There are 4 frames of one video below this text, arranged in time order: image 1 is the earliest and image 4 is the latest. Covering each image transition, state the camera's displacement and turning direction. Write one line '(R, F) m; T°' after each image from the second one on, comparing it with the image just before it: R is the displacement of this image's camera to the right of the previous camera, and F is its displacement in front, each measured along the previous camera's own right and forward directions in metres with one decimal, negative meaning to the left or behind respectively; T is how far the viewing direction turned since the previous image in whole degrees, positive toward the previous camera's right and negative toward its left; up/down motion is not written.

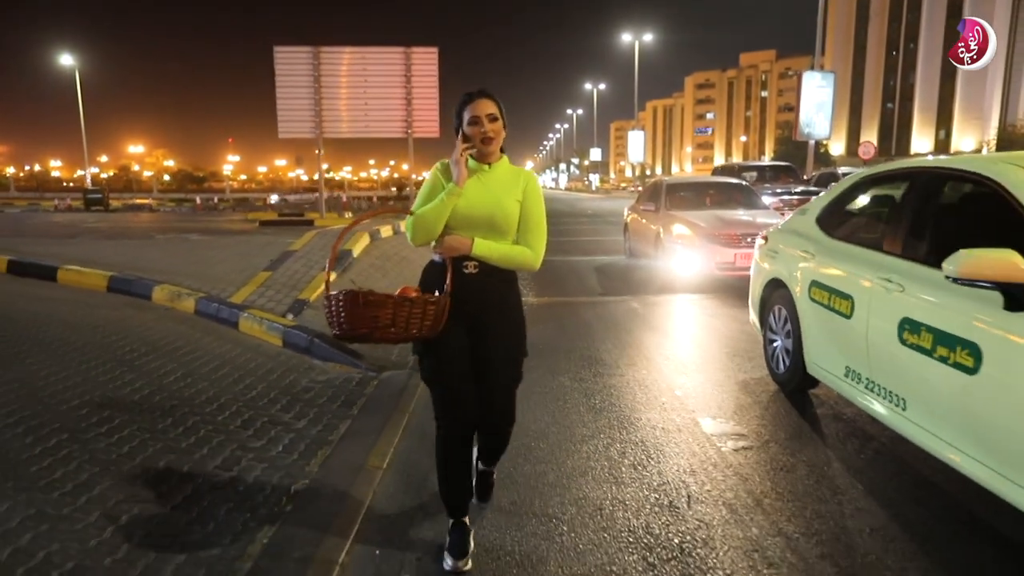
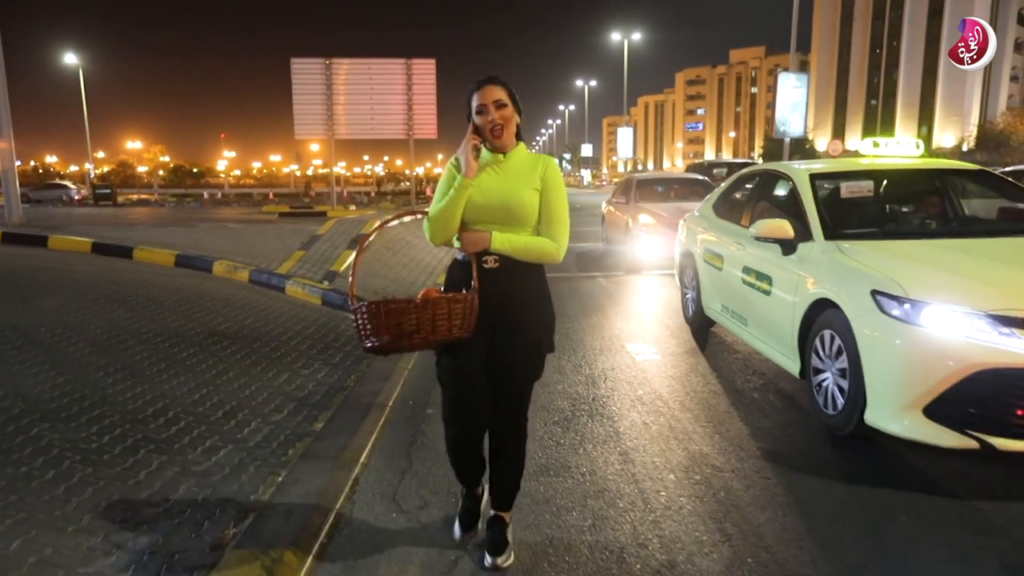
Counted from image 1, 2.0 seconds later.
(+0.1, -2.3) m; +1°
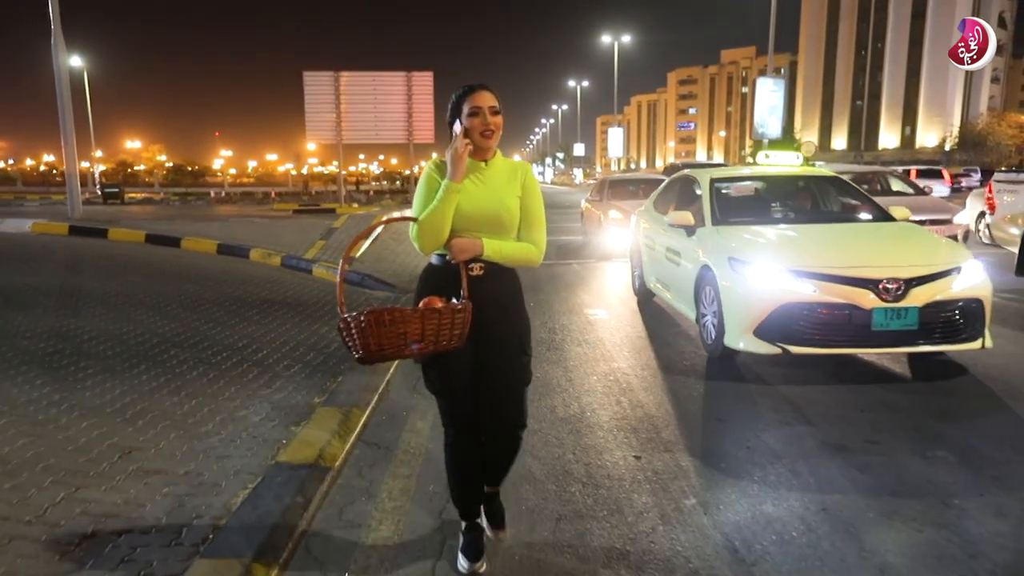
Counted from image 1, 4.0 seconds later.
(+0.1, -2.2) m; 0°
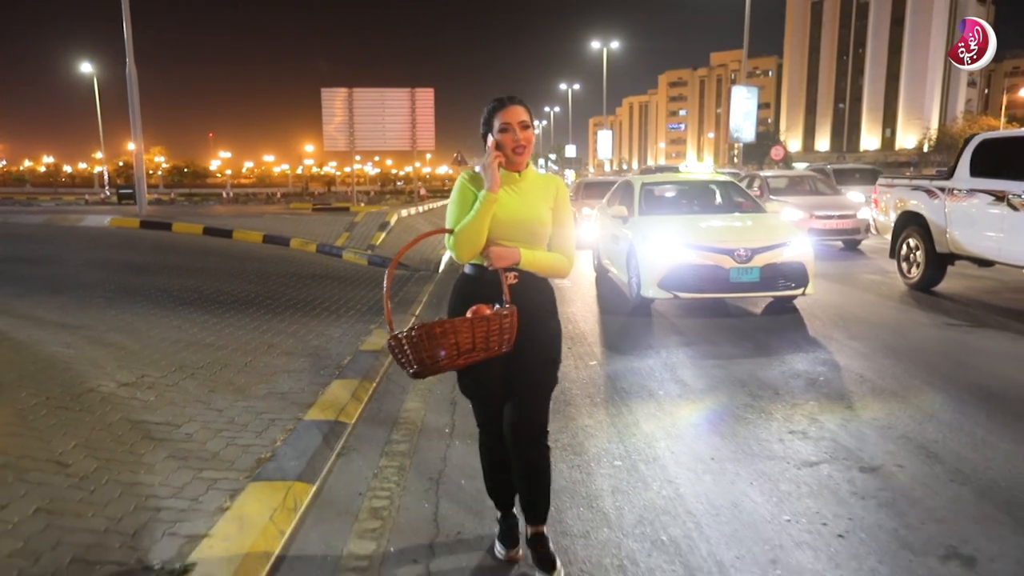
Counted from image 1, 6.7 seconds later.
(+0.1, -3.1) m; 0°
